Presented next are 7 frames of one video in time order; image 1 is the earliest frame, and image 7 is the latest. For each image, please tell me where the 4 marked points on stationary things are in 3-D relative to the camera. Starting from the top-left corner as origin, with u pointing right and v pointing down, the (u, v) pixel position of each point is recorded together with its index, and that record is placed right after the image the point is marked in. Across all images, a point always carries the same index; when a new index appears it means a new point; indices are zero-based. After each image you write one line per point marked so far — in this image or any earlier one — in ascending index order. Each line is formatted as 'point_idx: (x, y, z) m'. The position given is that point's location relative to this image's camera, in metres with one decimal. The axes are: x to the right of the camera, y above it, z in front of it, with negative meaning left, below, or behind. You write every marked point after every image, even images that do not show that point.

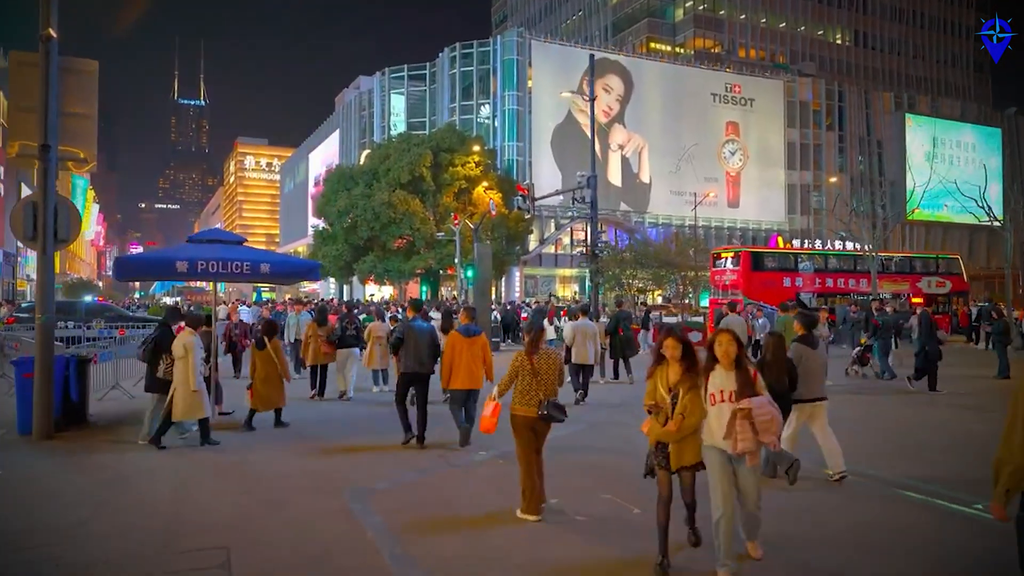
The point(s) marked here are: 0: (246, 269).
0: (-3.1, +0.2, +9.4) m
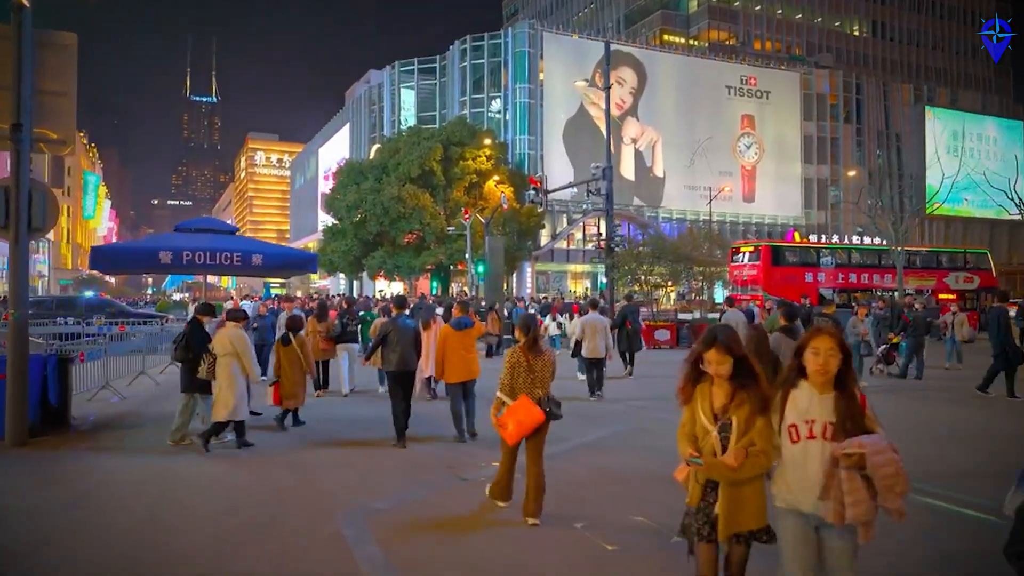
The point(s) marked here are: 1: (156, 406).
0: (-3.0, +0.3, +8.6) m
1: (-5.5, -1.7, +12.1) m
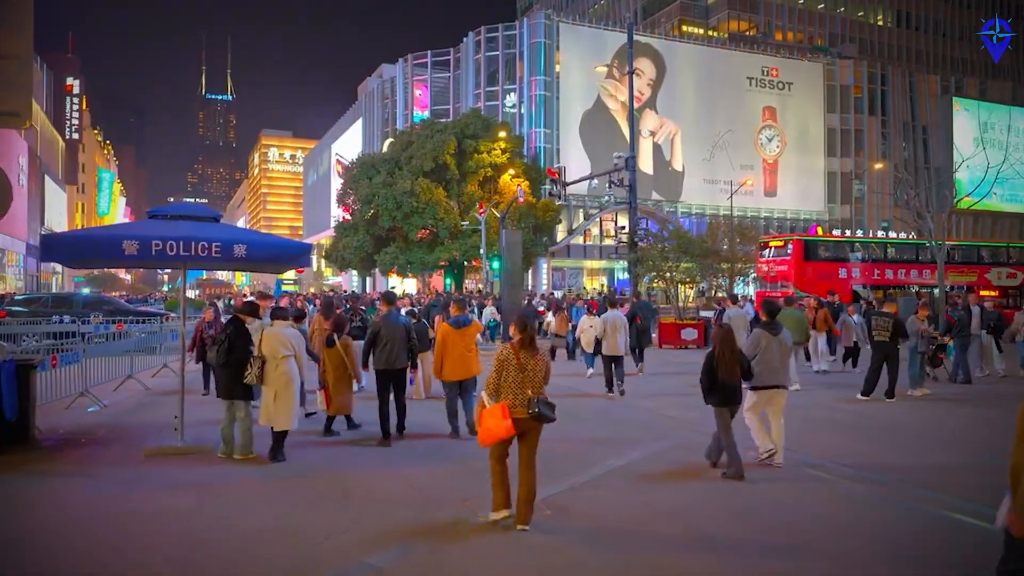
0: (-2.7, +0.3, +7.4) m
1: (-5.1, -1.7, +10.9) m
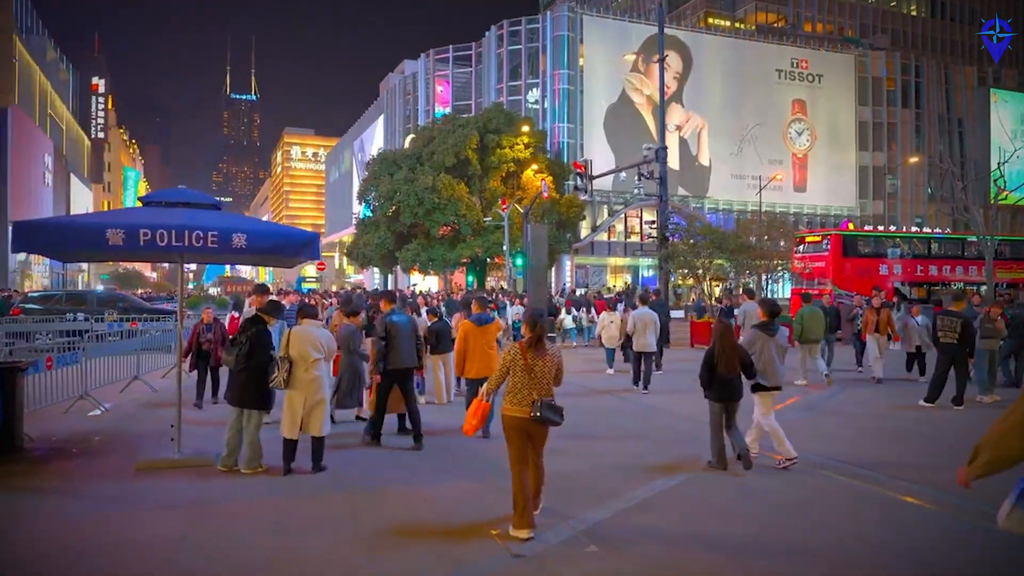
0: (-2.5, +0.4, +6.5) m
1: (-4.8, -1.6, +10.1) m
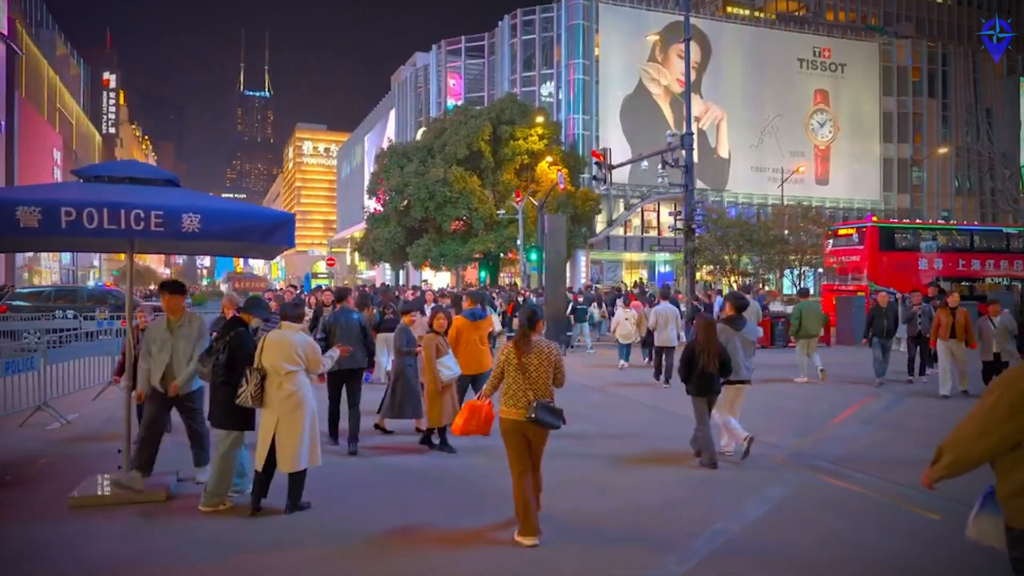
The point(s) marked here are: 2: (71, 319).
0: (-2.3, +0.4, +5.2) m
1: (-4.6, -1.6, +8.8) m
2: (-10.8, -0.7, +19.6) m
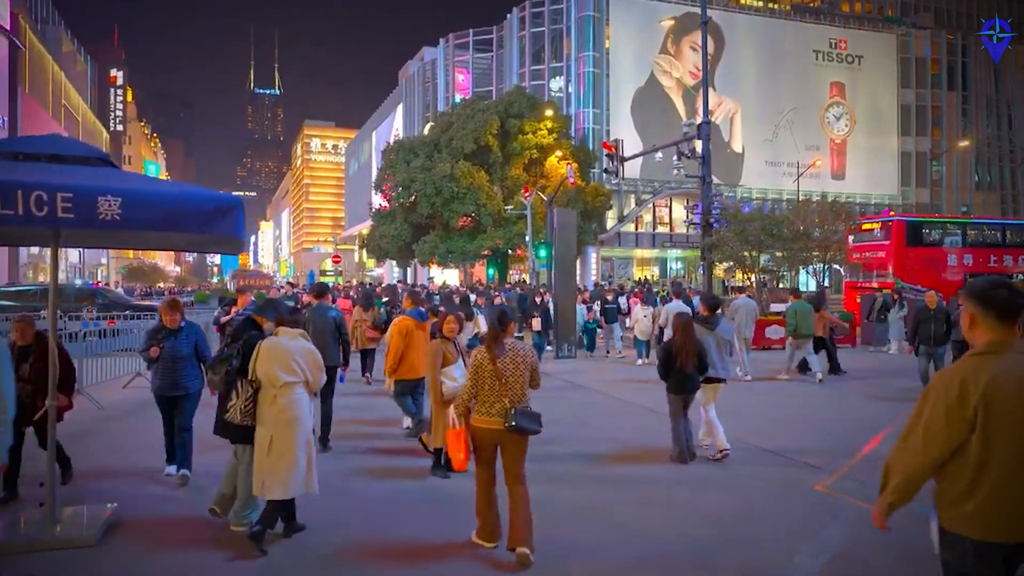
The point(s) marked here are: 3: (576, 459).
0: (-2.3, +0.4, +4.2) m
1: (-4.5, -1.6, +7.8) m
2: (-10.6, -0.7, +18.7) m
3: (+0.8, -2.0, +9.5) m
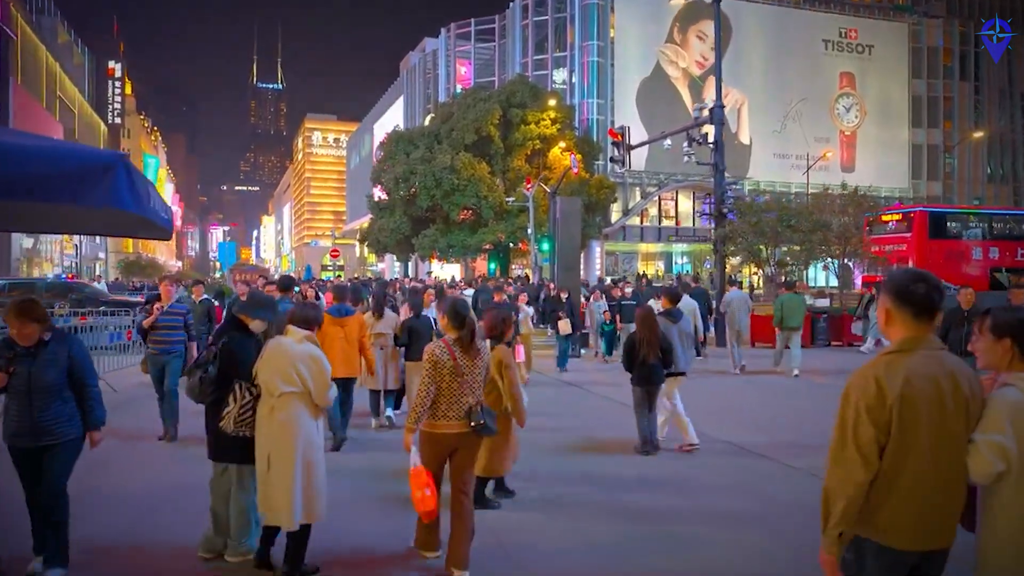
0: (-2.3, +0.4, +3.0) m
1: (-4.6, -1.5, +6.7) m
2: (-10.6, -0.6, +17.6) m
3: (+0.7, -2.0, +8.3) m
